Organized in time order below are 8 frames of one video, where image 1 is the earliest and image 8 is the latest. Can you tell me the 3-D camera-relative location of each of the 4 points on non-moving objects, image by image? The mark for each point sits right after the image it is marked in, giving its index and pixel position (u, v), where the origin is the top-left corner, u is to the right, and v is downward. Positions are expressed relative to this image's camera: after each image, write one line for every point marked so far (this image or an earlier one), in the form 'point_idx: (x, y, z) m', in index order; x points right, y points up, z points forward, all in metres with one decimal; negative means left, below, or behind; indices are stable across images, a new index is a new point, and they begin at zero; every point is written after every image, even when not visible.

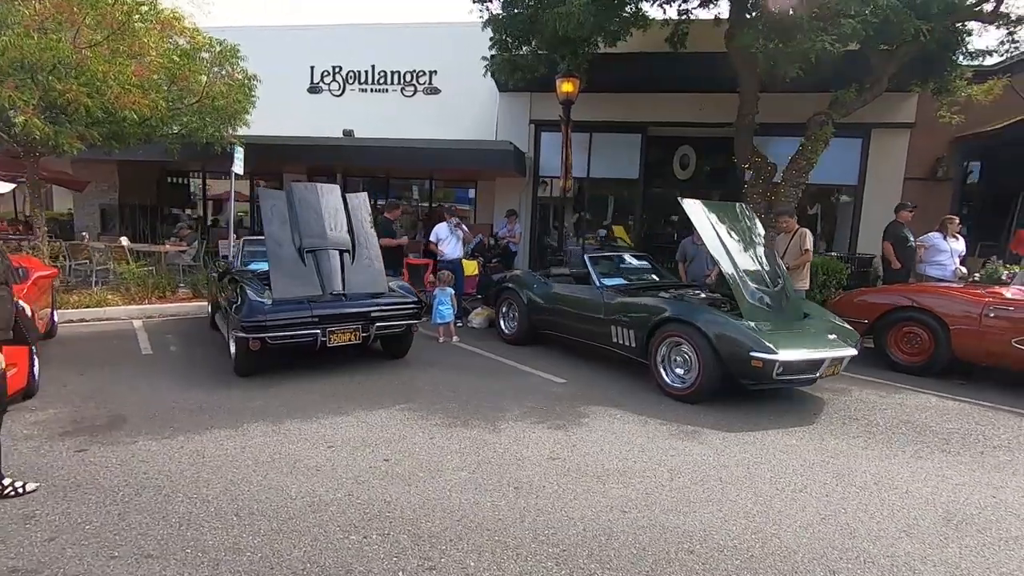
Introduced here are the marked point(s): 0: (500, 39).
0: (-0.2, +5.0, +10.7) m
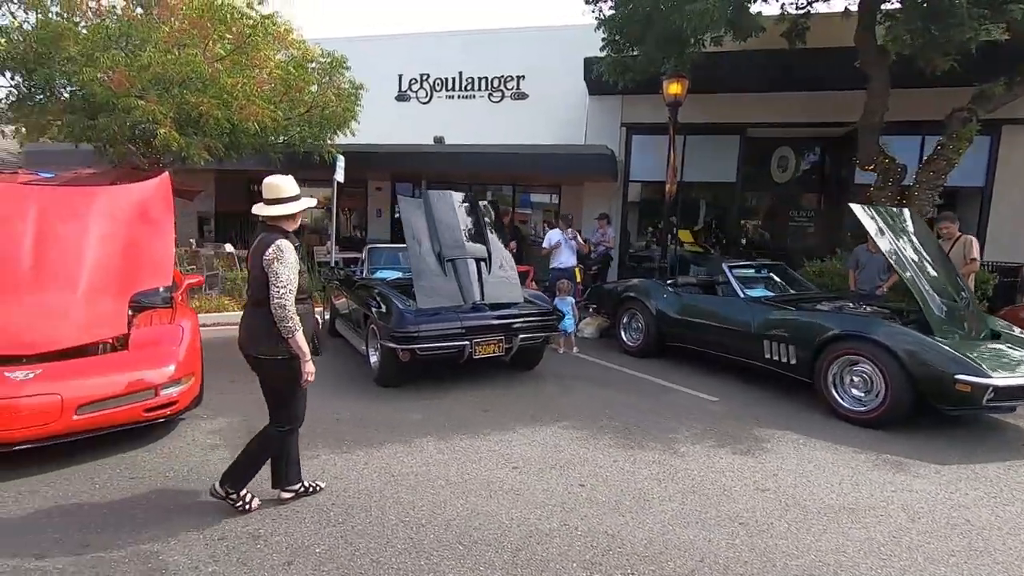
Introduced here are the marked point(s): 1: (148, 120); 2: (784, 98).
0: (+1.9, +4.8, +10.4) m
1: (-5.7, +2.7, +8.5) m
2: (+6.5, +4.5, +12.8) m
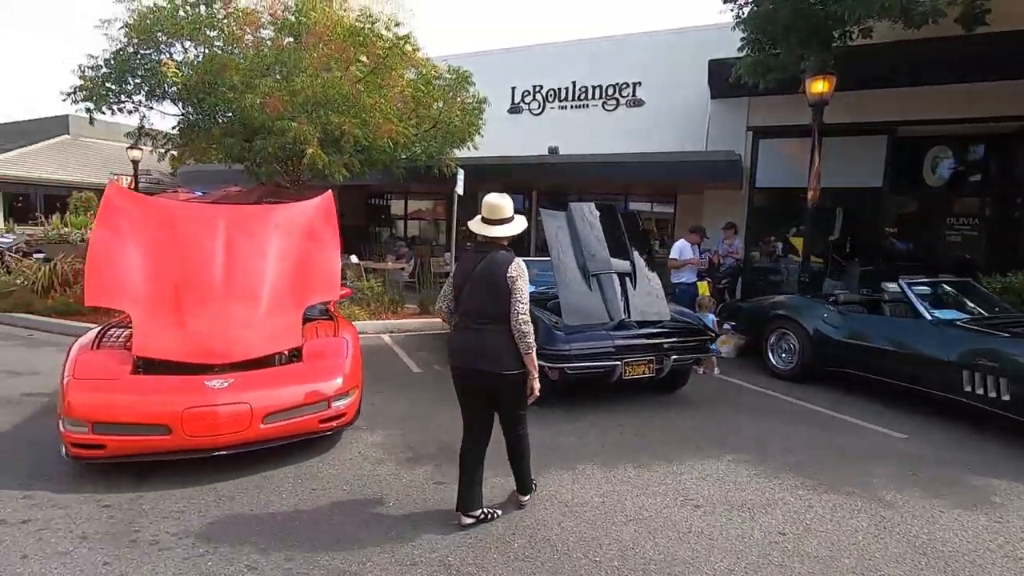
0: (+4.3, +4.5, +9.8) m
1: (-3.6, +2.5, +9.1) m
2: (+9.1, +4.1, +11.4) m
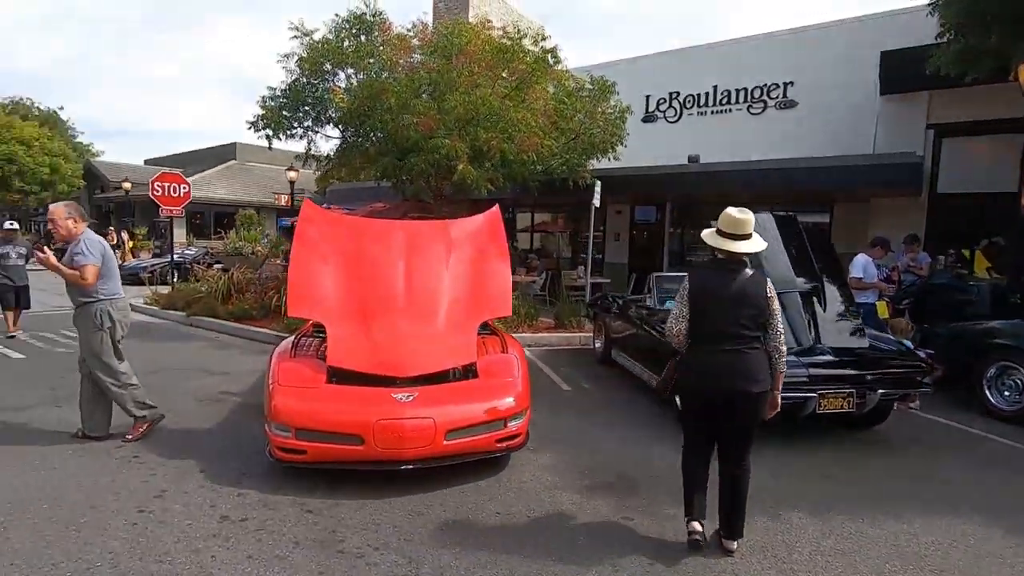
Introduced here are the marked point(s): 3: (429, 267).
0: (+6.8, +4.2, +8.5) m
1: (-1.1, +2.3, +9.4) m
2: (+11.9, +3.7, +9.1) m
3: (-0.8, +0.2, +5.1) m
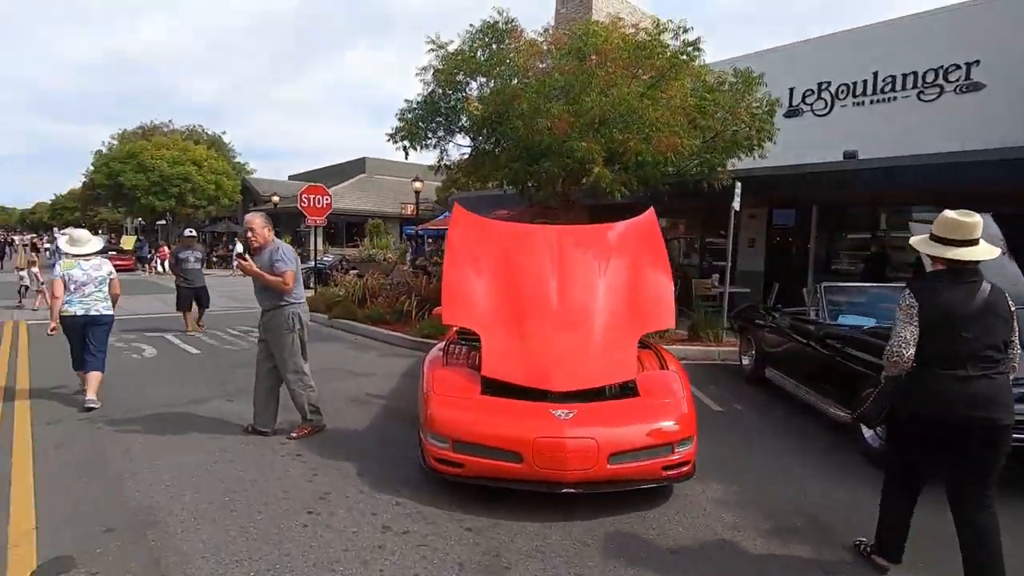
0: (+8.8, +4.0, +6.7) m
1: (+1.2, +2.2, +9.0) m
2: (+13.9, +3.4, +6.2) m
3: (+0.6, +0.1, +4.8) m
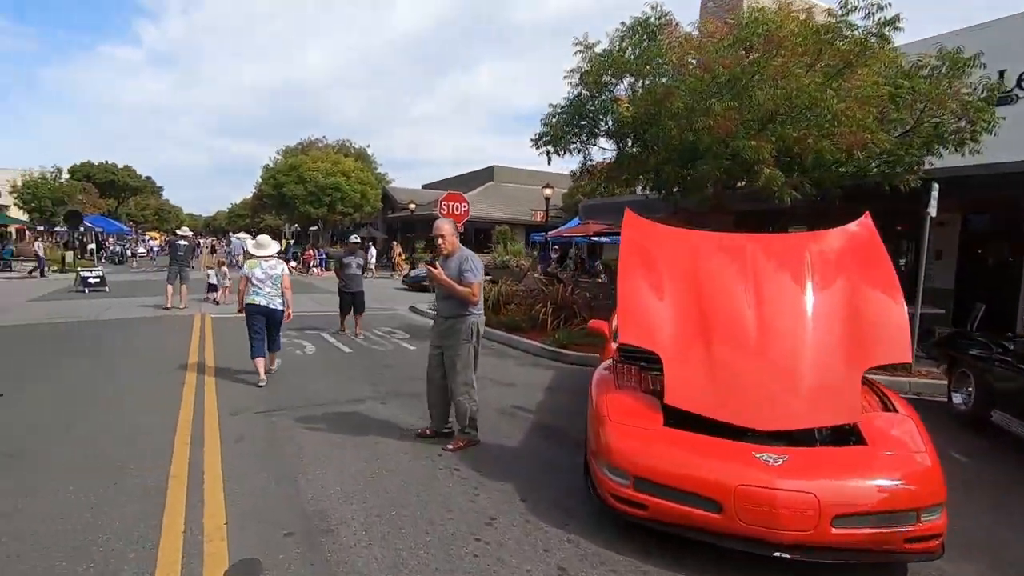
0: (+10.6, +3.6, +4.2) m
1: (+3.6, +1.9, +8.1) m
2: (+15.4, +2.9, +2.6) m
3: (+2.1, 0.0, +4.1) m
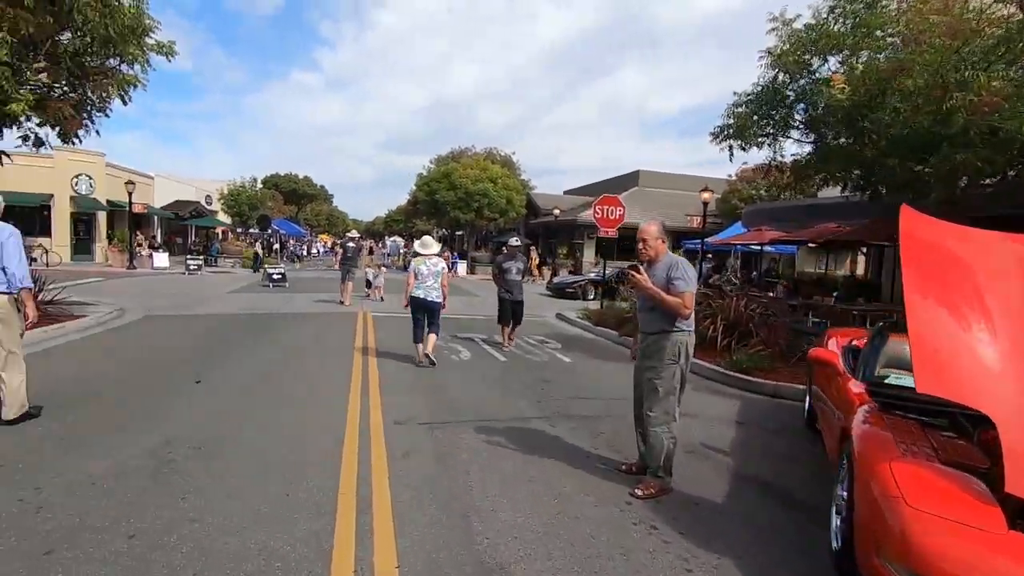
0: (+11.8, +3.1, +0.6) m
1: (+5.9, +1.6, +6.1) m
2: (+16.0, +2.2, -2.1) m
3: (+3.4, -0.2, +2.6) m
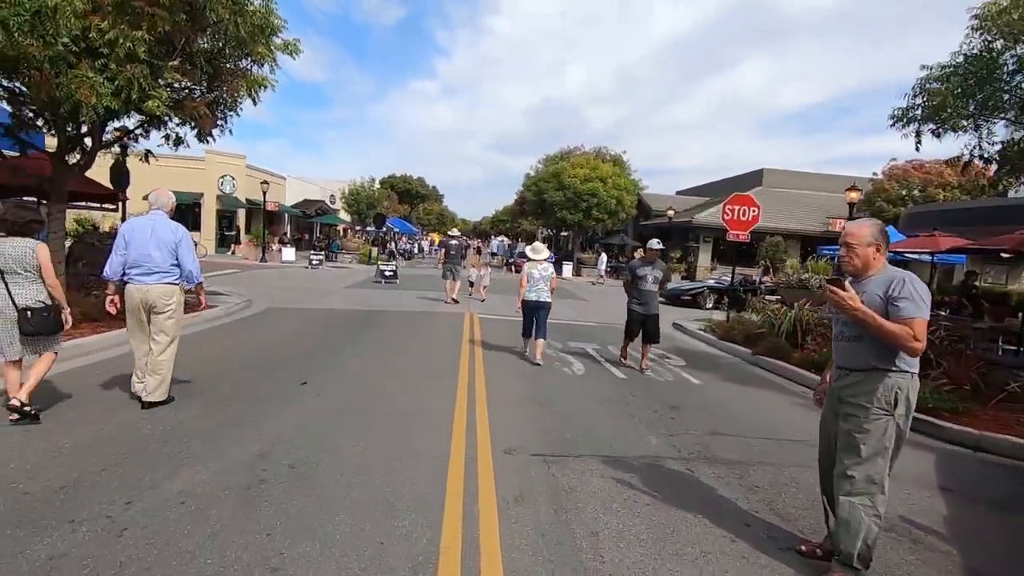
0: (+11.9, +2.6, -2.5) m
1: (+7.2, +1.3, +4.0) m
2: (+15.6, +1.6, -5.9) m
3: (+3.9, -0.4, +1.0) m
